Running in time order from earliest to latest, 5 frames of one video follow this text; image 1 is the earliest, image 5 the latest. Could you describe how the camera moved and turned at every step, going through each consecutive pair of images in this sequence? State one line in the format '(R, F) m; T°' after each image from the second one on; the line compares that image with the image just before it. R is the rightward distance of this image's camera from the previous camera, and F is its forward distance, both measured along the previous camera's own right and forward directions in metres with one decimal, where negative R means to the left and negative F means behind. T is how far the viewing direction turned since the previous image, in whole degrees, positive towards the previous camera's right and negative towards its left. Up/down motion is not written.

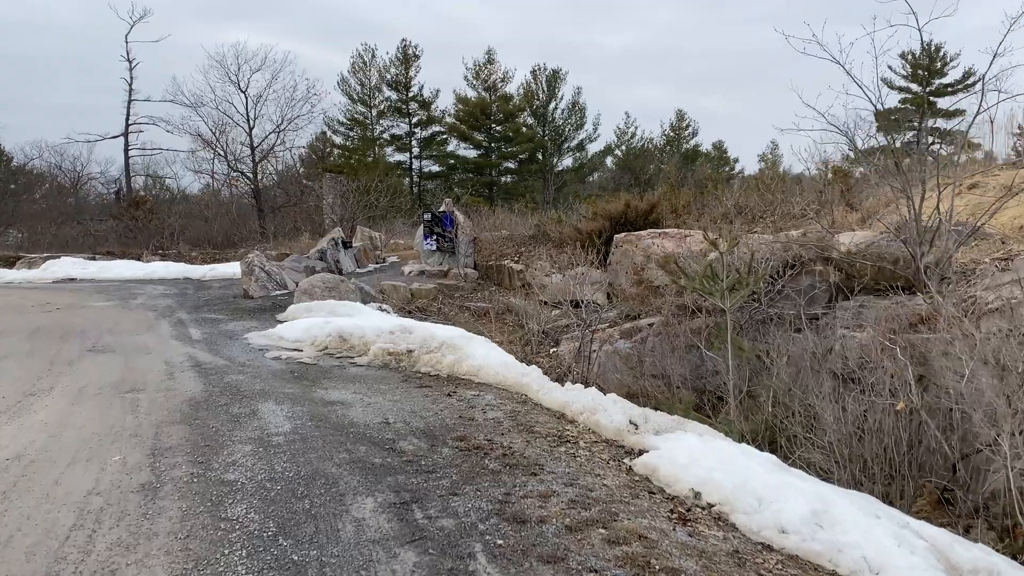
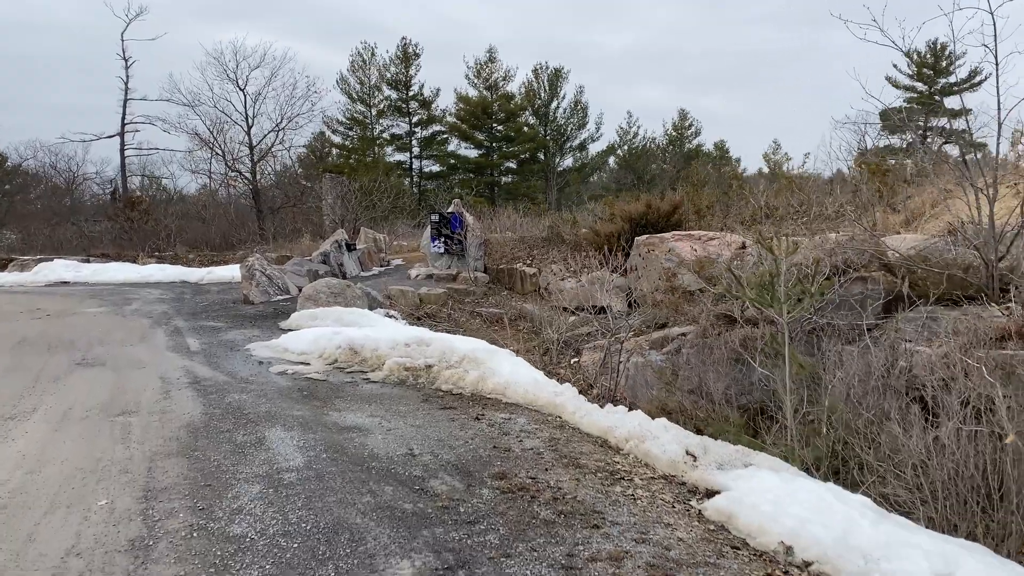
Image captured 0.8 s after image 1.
(-0.2, +0.5) m; 0°
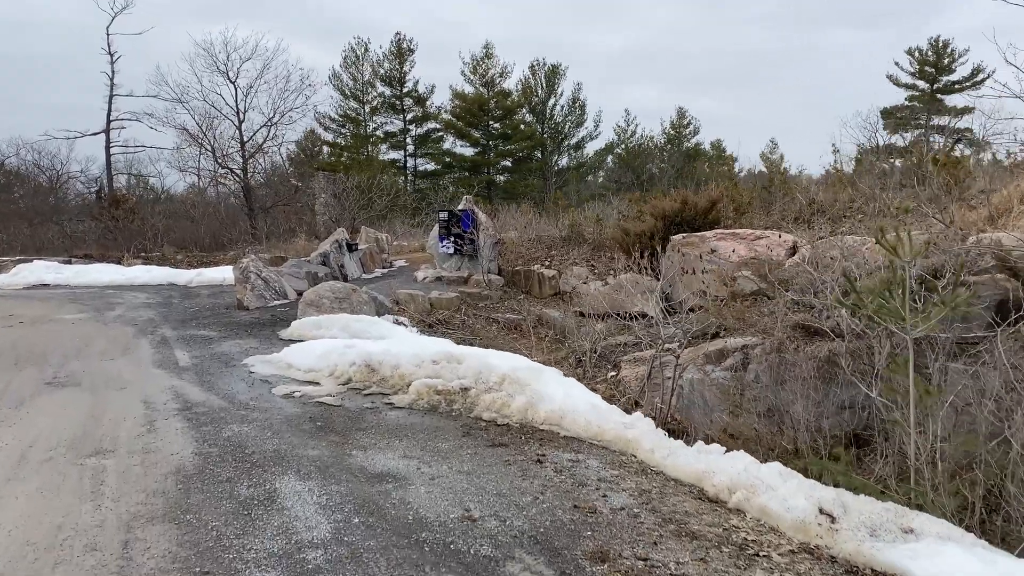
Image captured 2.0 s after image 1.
(-0.3, +0.8) m; +1°
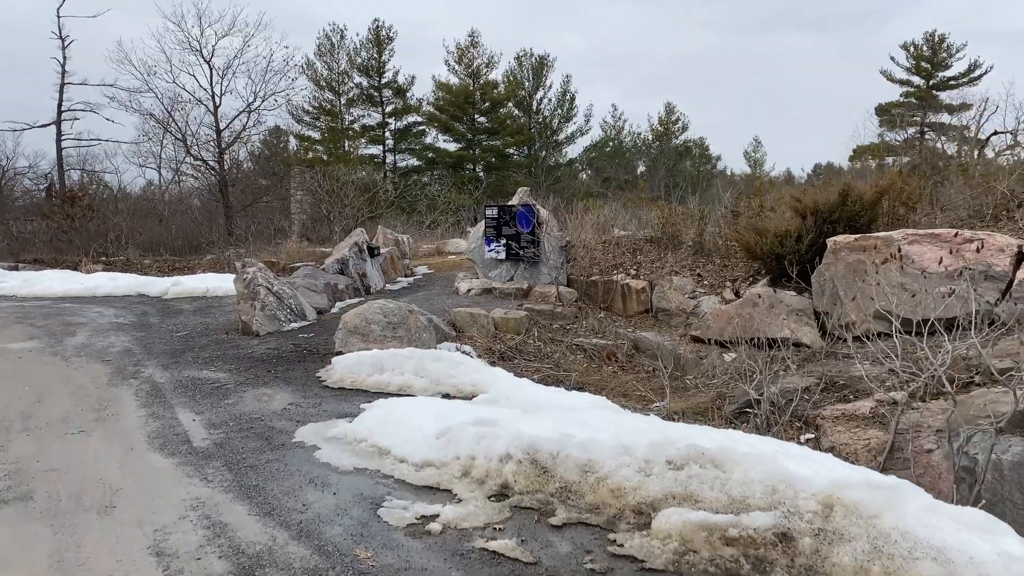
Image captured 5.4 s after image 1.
(-1.2, +2.1) m; +3°
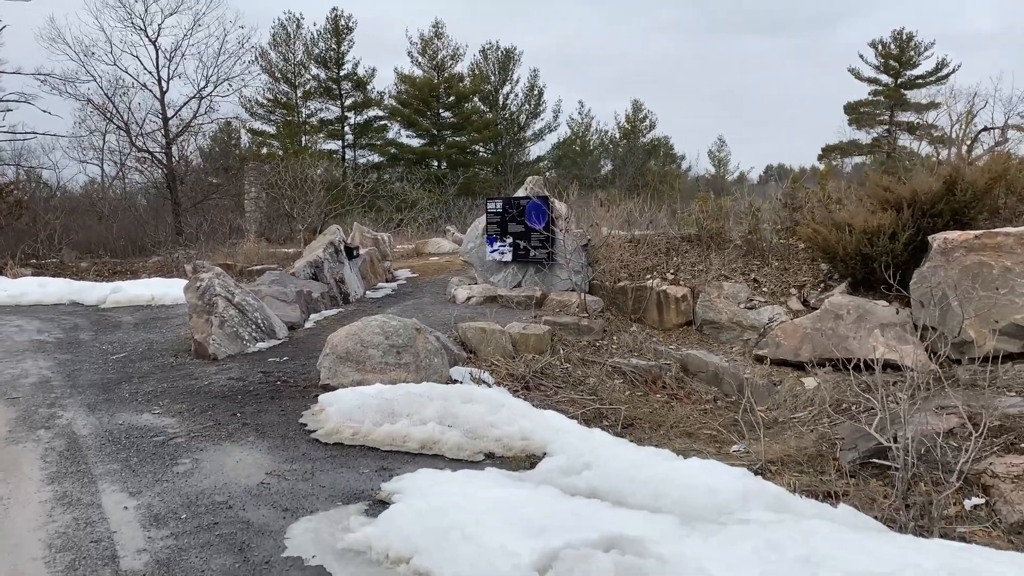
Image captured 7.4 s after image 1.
(-0.5, +1.4) m; +3°
